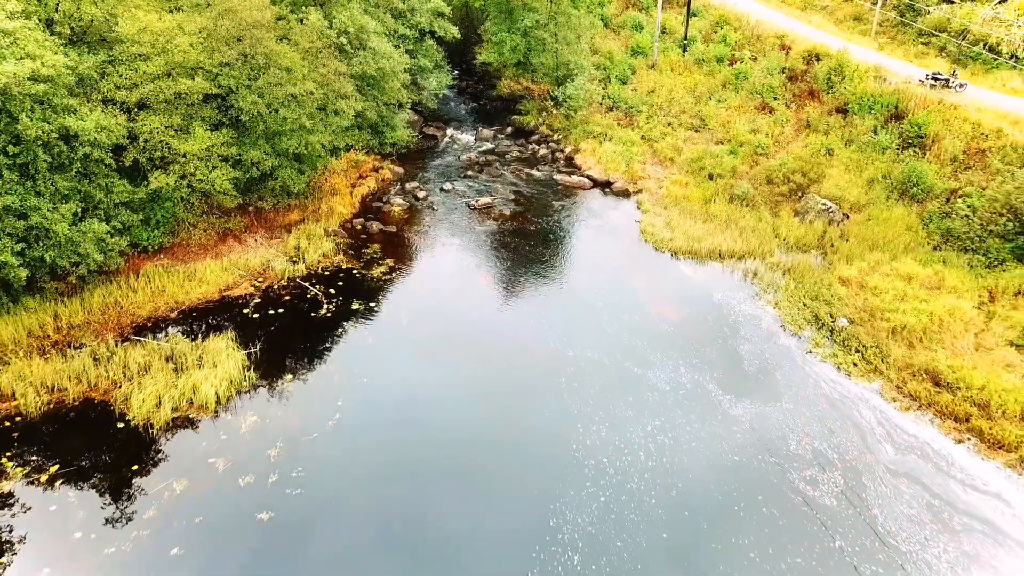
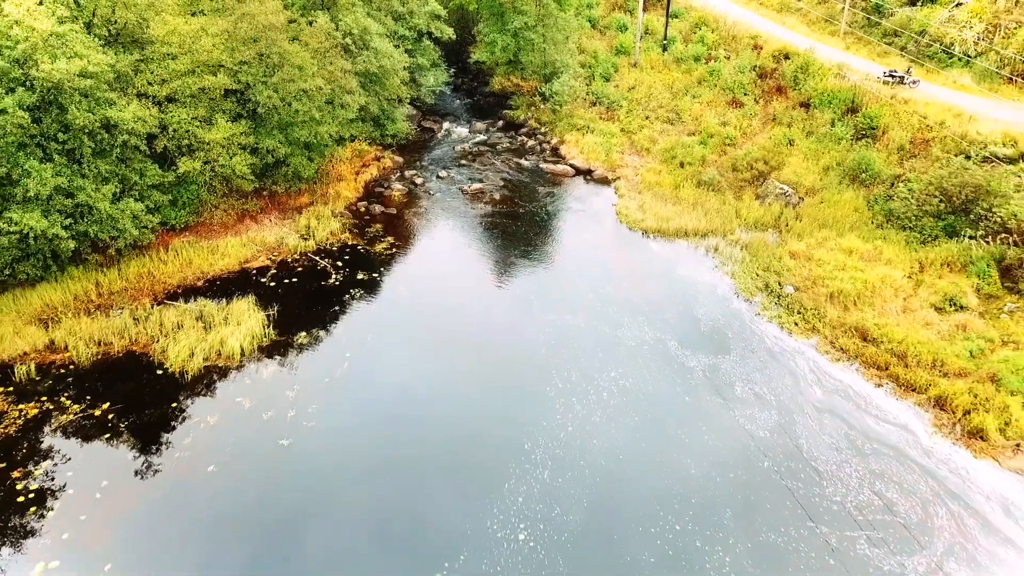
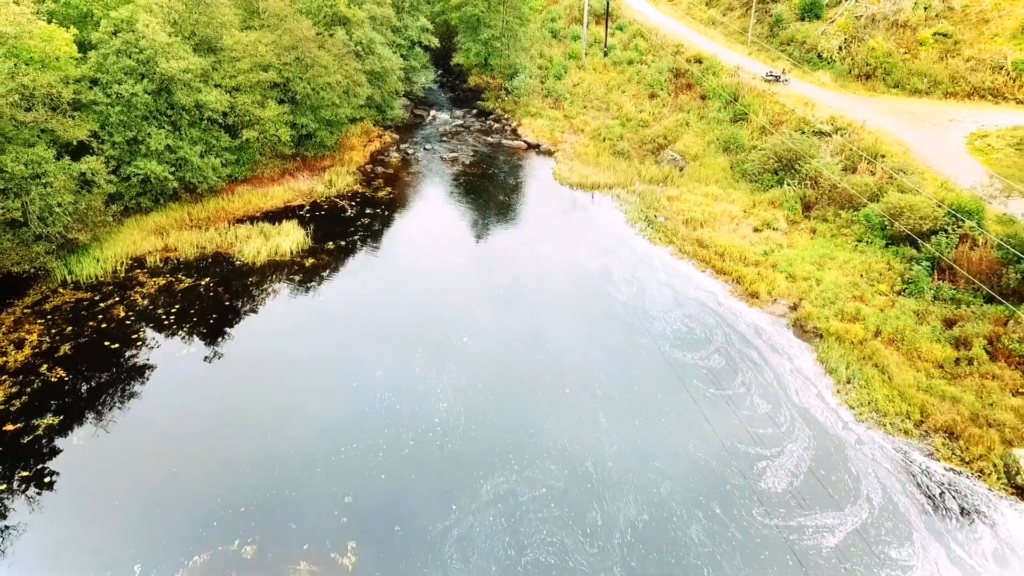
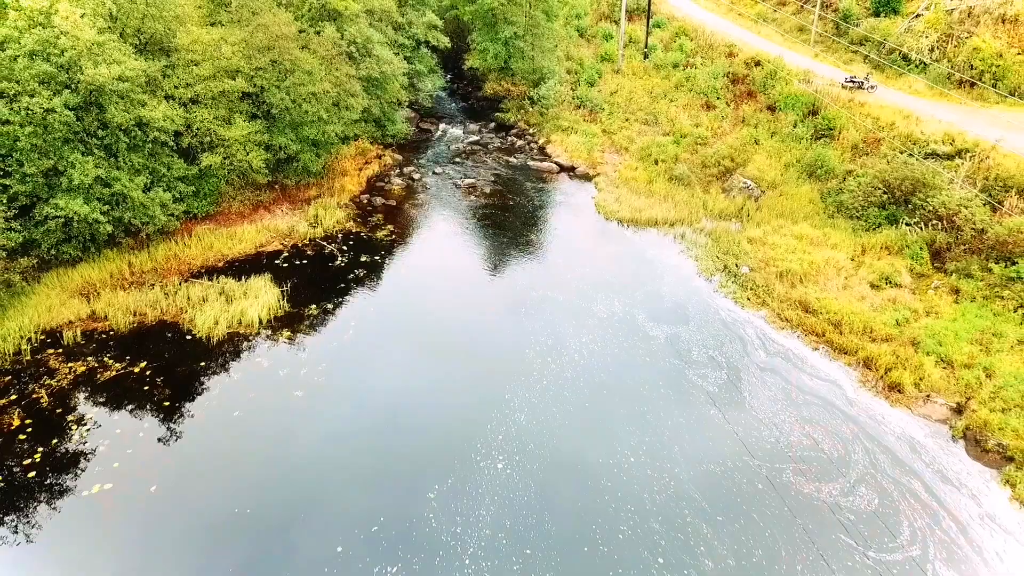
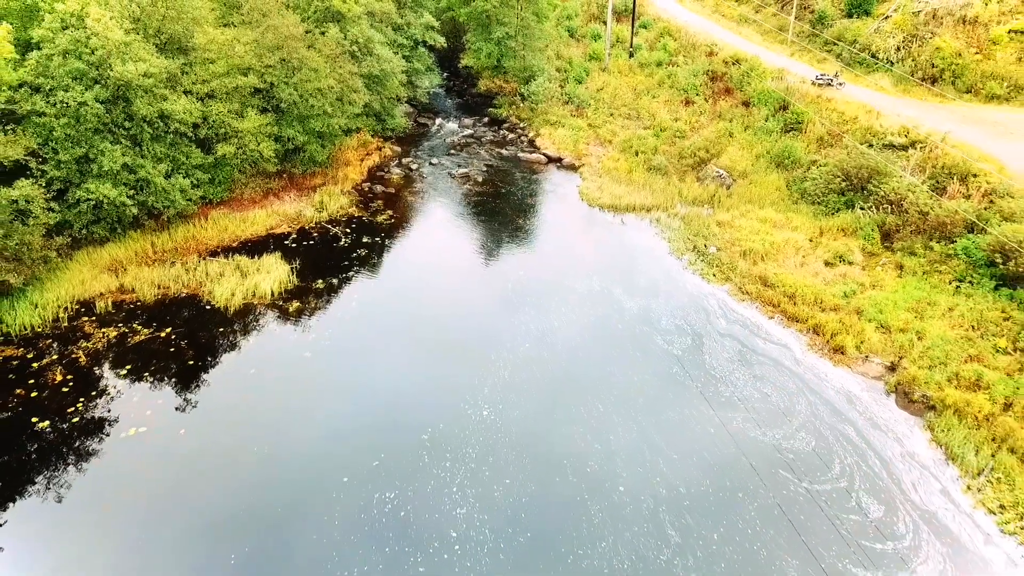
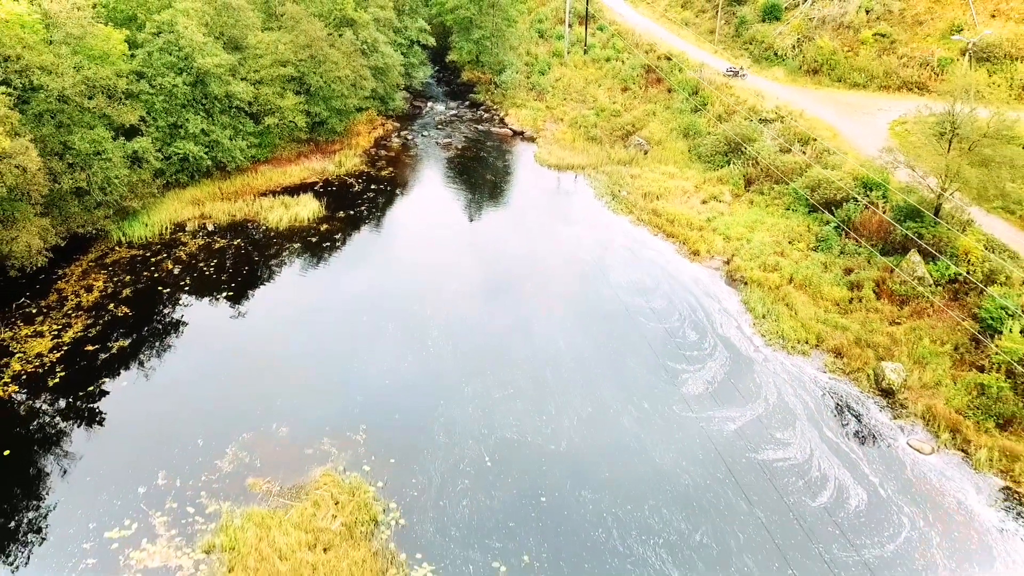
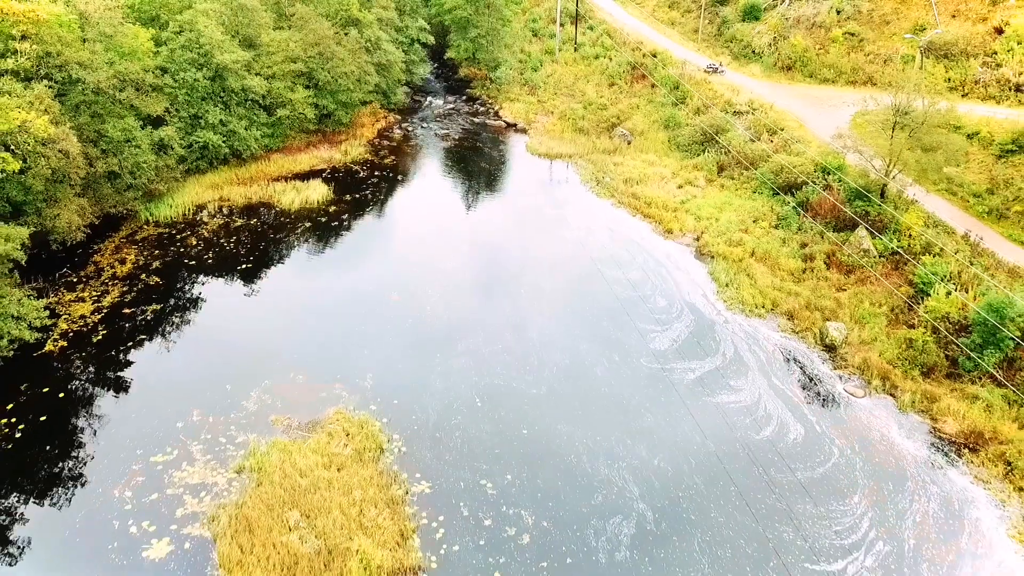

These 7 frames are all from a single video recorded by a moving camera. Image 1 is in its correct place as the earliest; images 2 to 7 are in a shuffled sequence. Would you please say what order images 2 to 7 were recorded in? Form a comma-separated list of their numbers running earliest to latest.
2, 4, 5, 3, 6, 7
